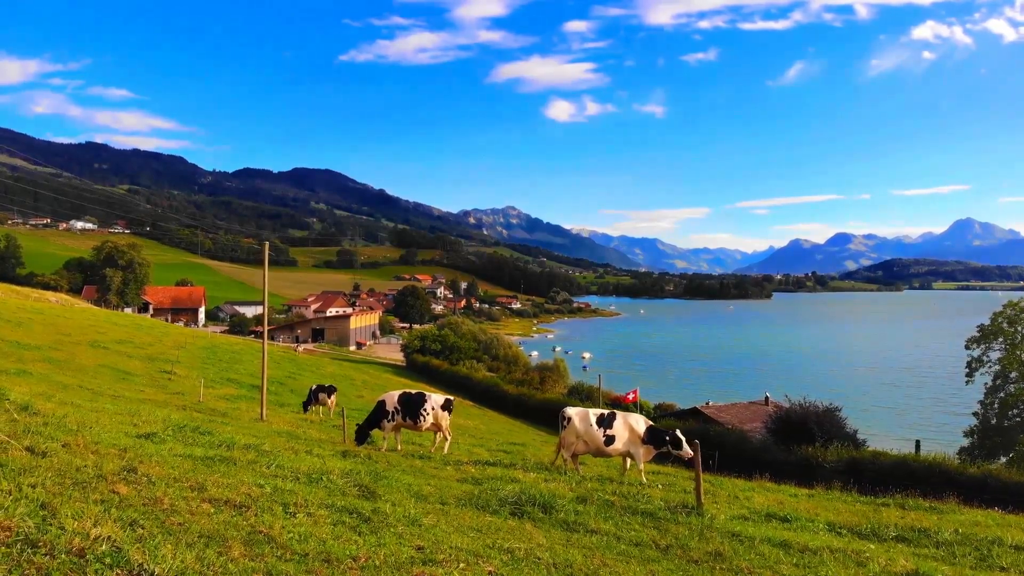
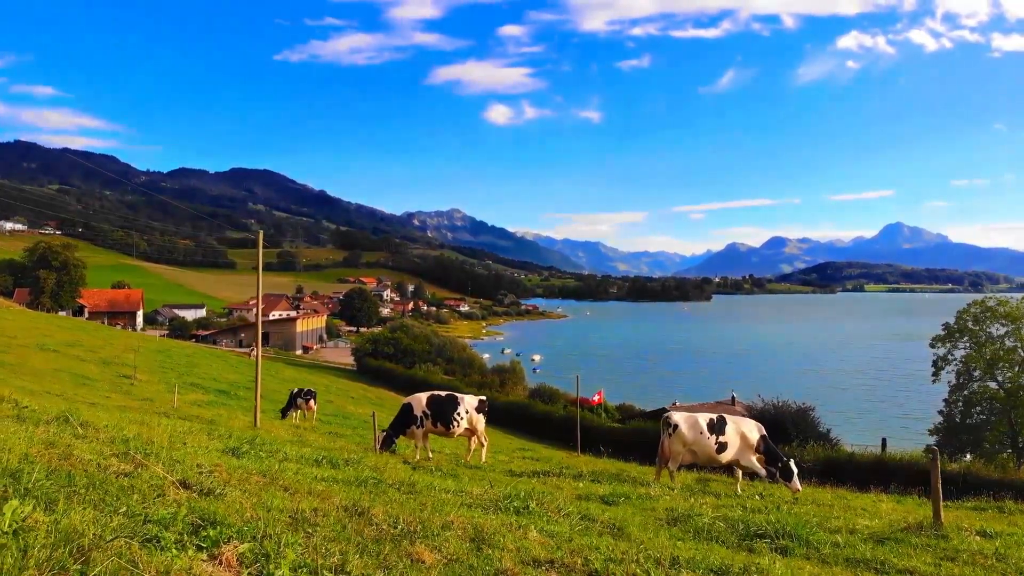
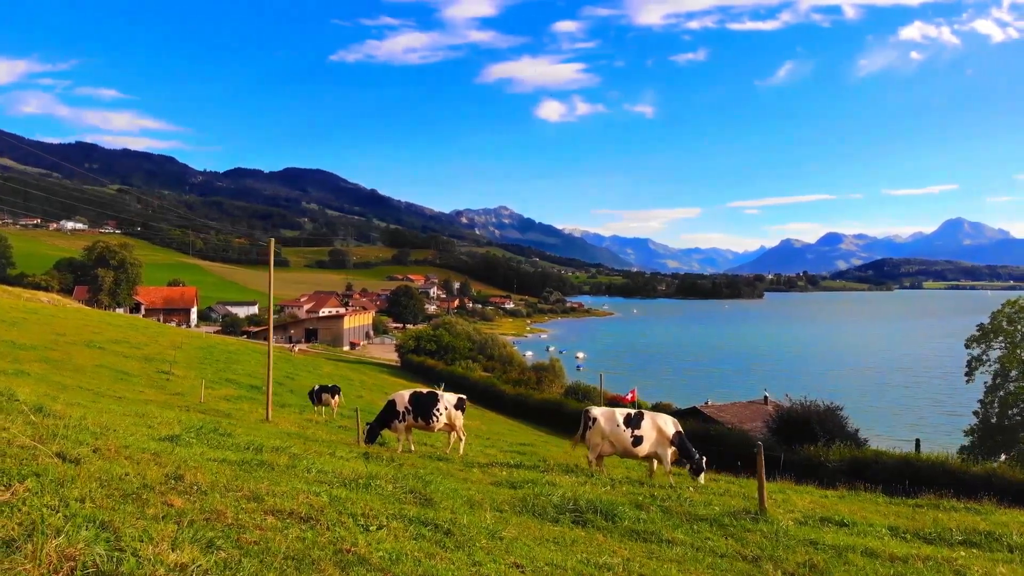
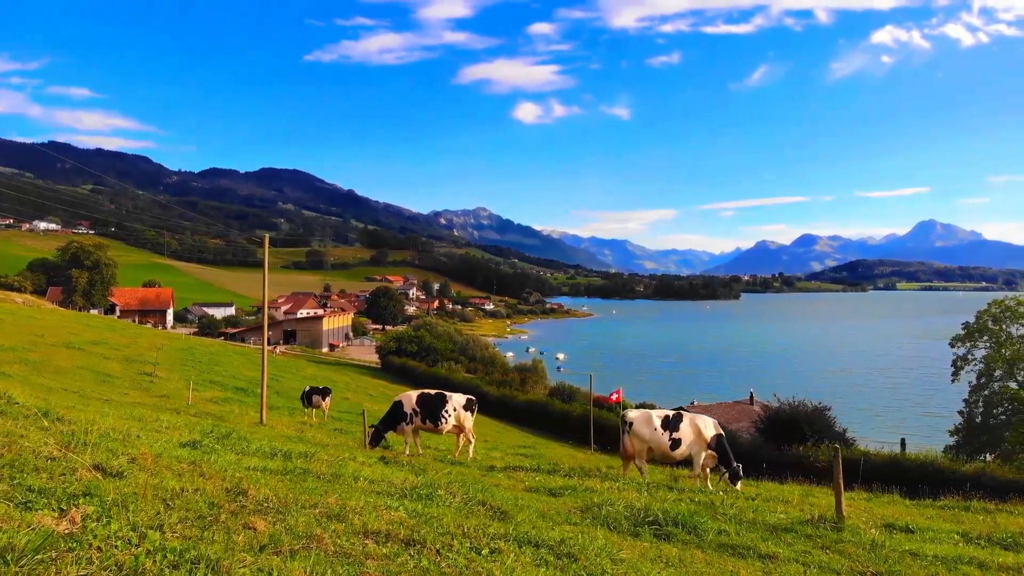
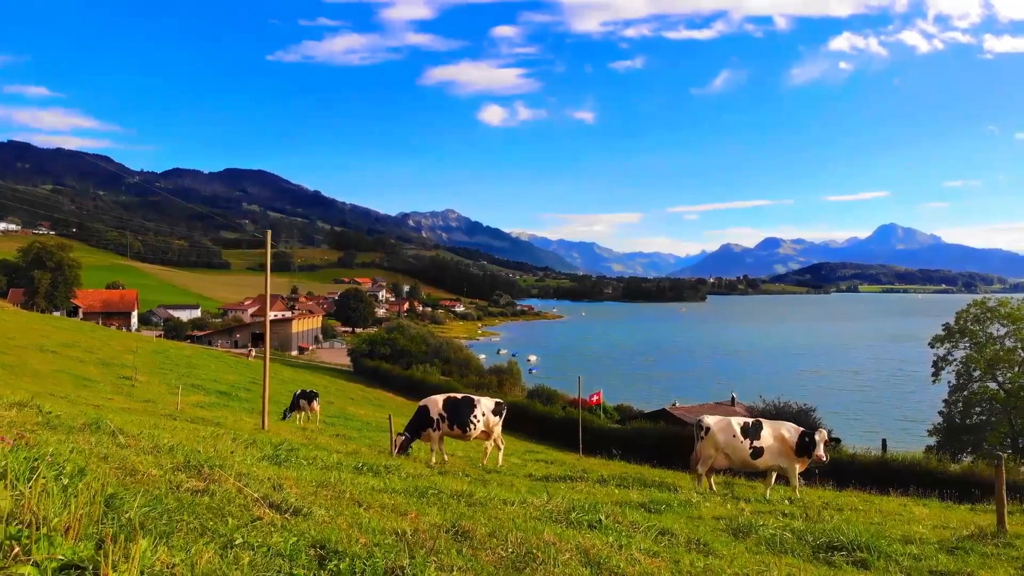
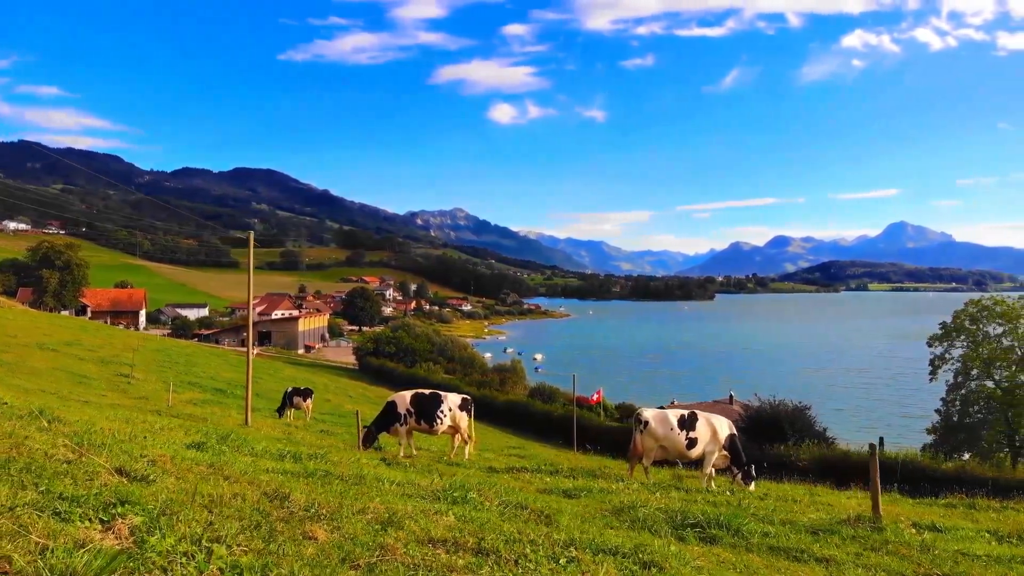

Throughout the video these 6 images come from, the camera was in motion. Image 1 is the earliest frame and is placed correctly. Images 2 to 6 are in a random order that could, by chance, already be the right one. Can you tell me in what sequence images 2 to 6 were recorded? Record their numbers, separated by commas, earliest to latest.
3, 4, 6, 2, 5
